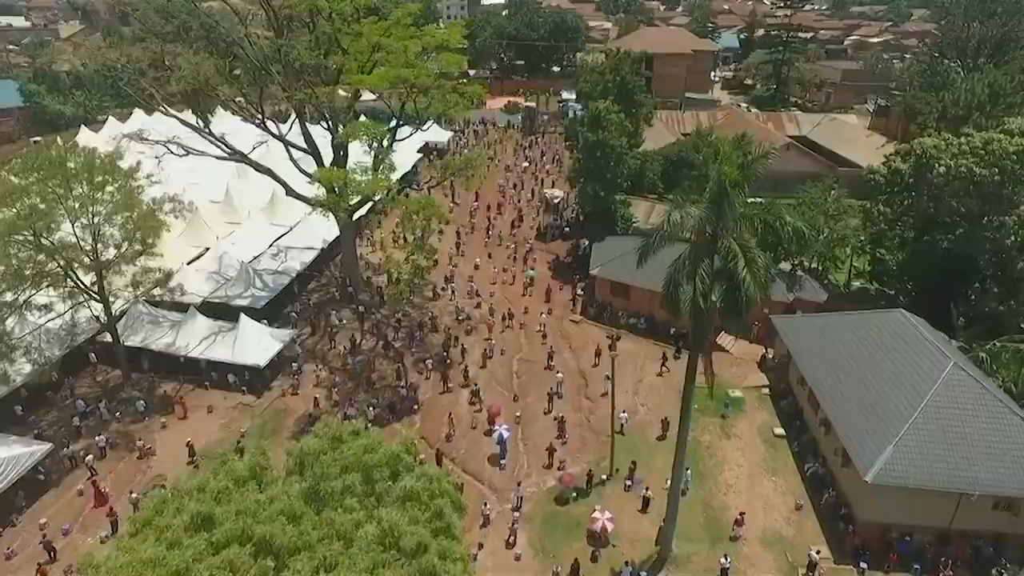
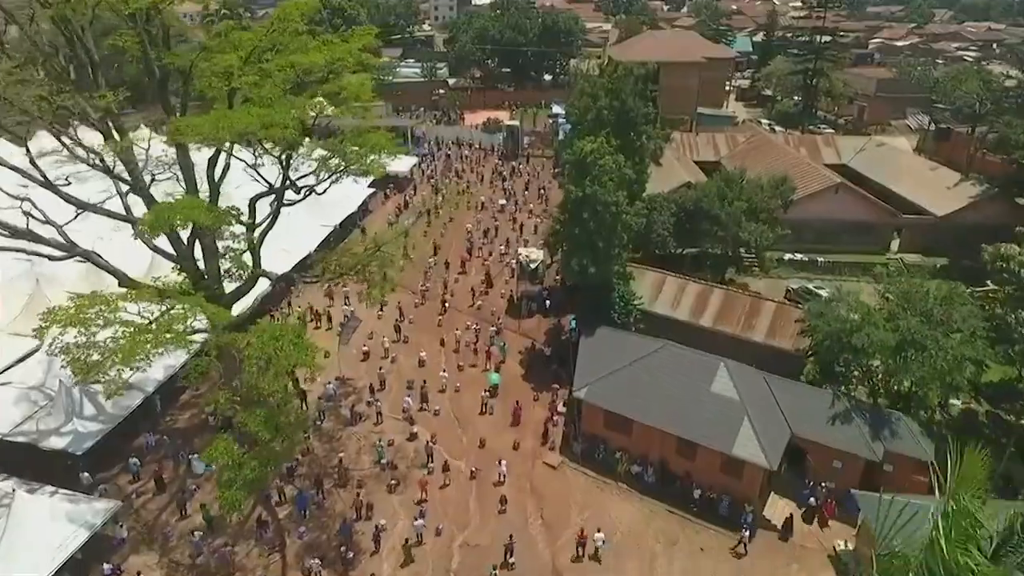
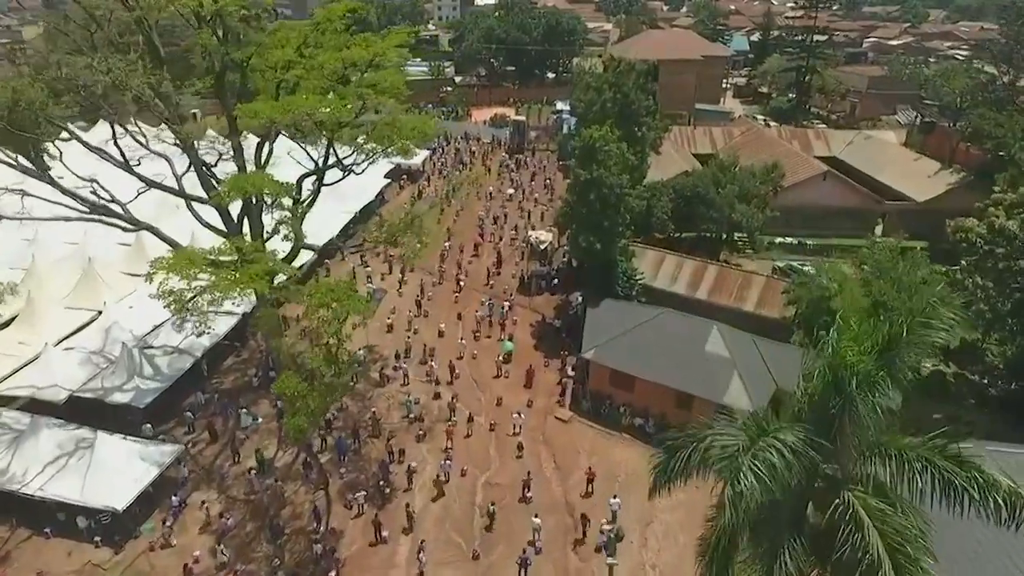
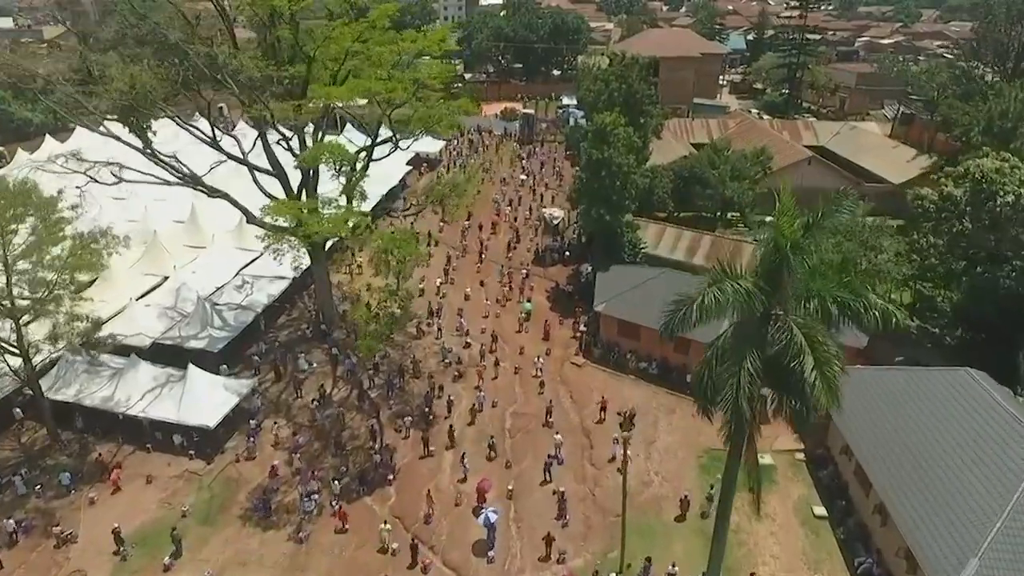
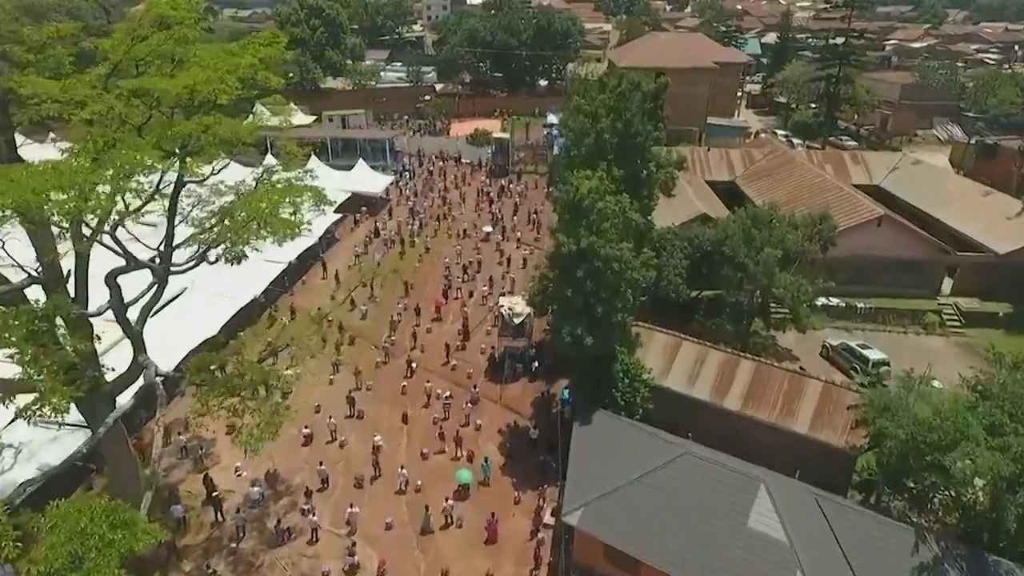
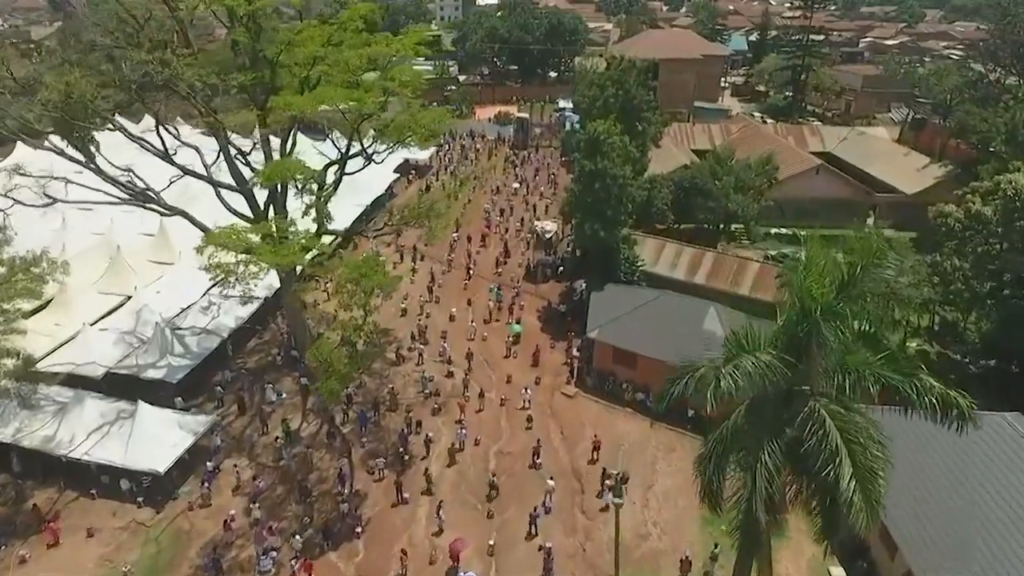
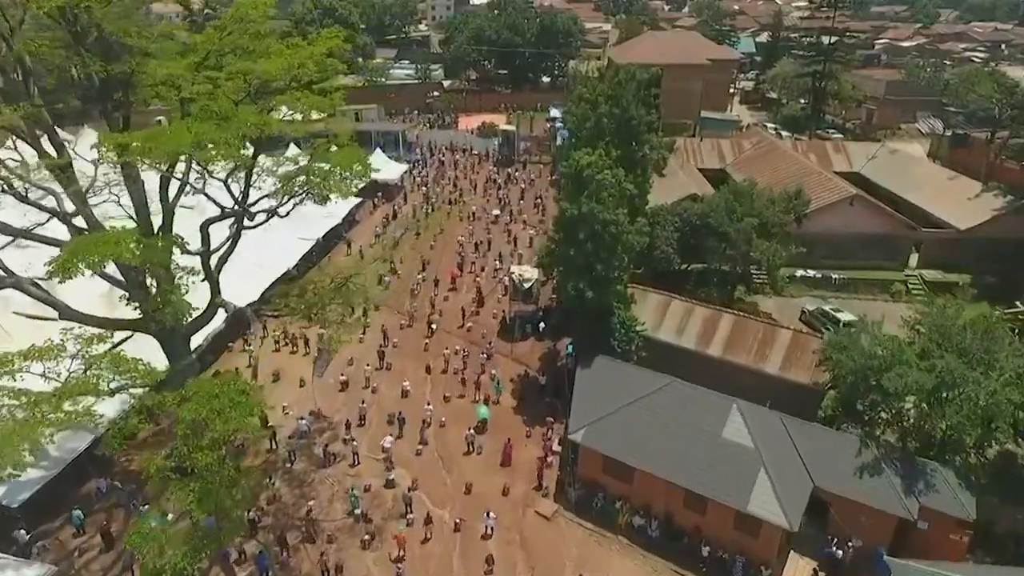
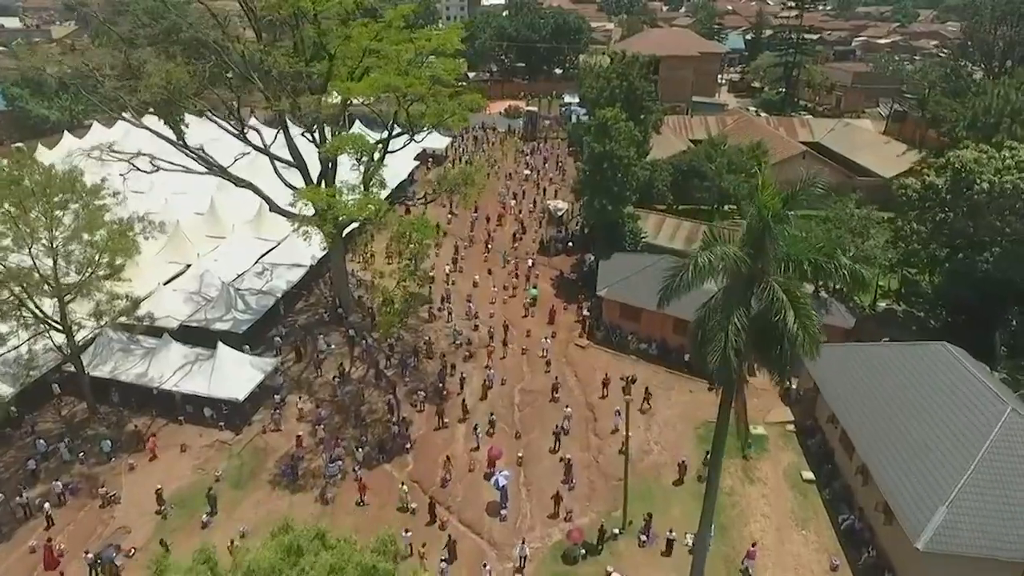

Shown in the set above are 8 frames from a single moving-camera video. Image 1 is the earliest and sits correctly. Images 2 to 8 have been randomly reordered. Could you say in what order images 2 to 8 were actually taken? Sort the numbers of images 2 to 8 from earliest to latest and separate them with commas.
8, 4, 6, 3, 2, 7, 5
